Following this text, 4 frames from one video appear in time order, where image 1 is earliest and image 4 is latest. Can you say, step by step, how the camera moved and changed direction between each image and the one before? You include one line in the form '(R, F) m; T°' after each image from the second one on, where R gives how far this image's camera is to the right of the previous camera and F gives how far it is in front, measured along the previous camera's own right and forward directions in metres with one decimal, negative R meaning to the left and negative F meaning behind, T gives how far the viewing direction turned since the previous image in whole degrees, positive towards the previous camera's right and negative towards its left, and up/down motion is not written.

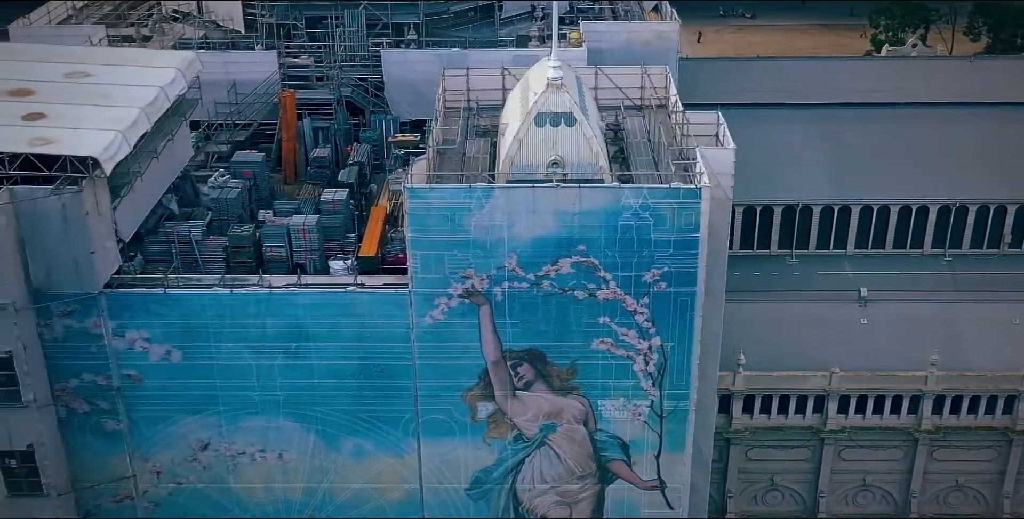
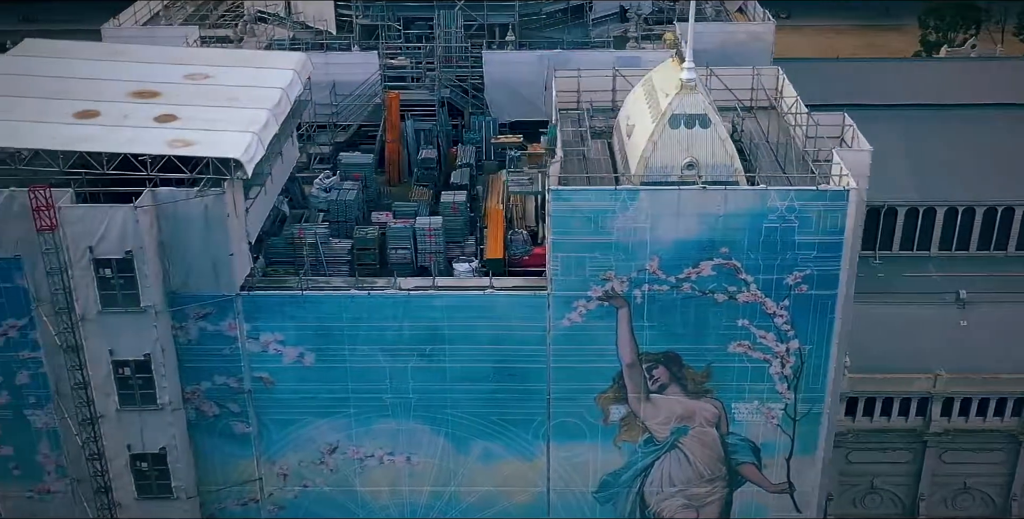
(-4.4, +0.2) m; 0°
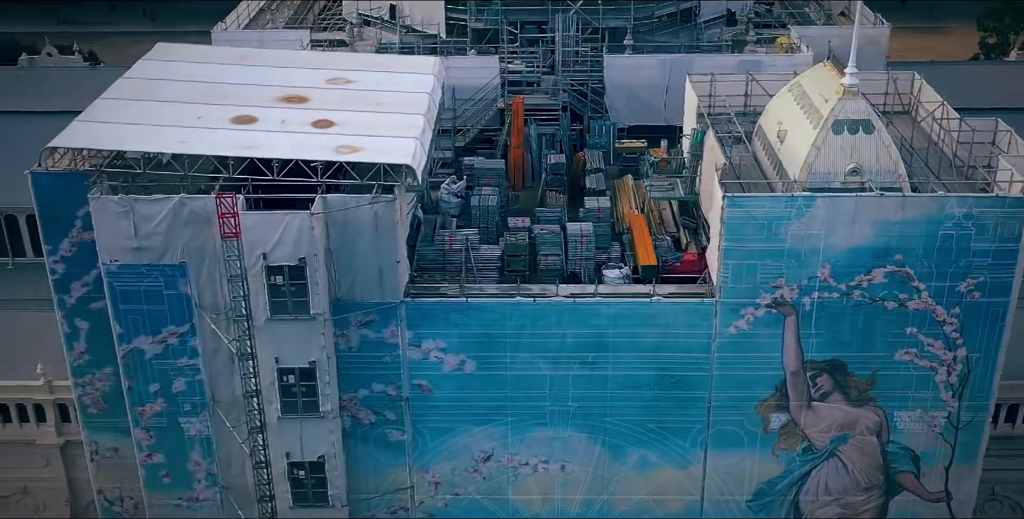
(-5.3, +0.3) m; 0°
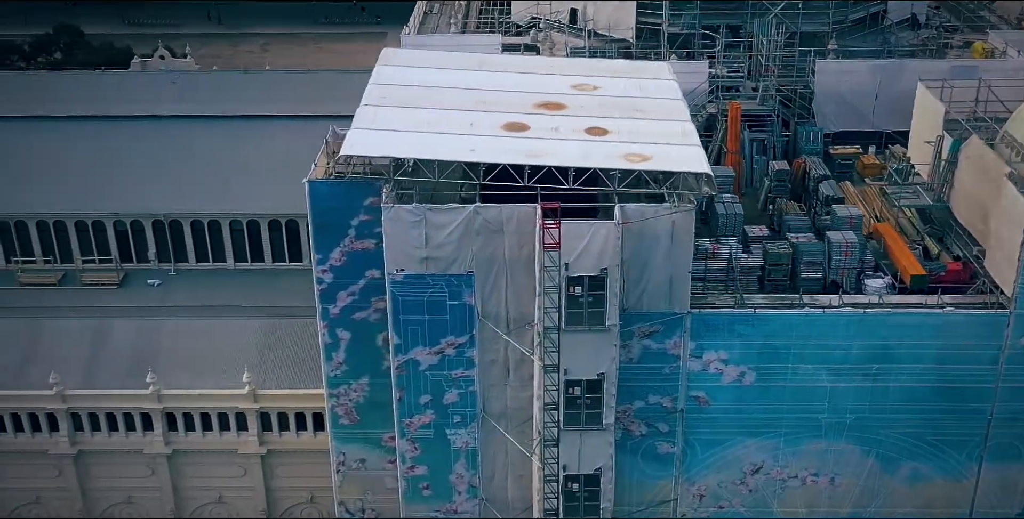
(-9.1, +0.6) m; 0°
